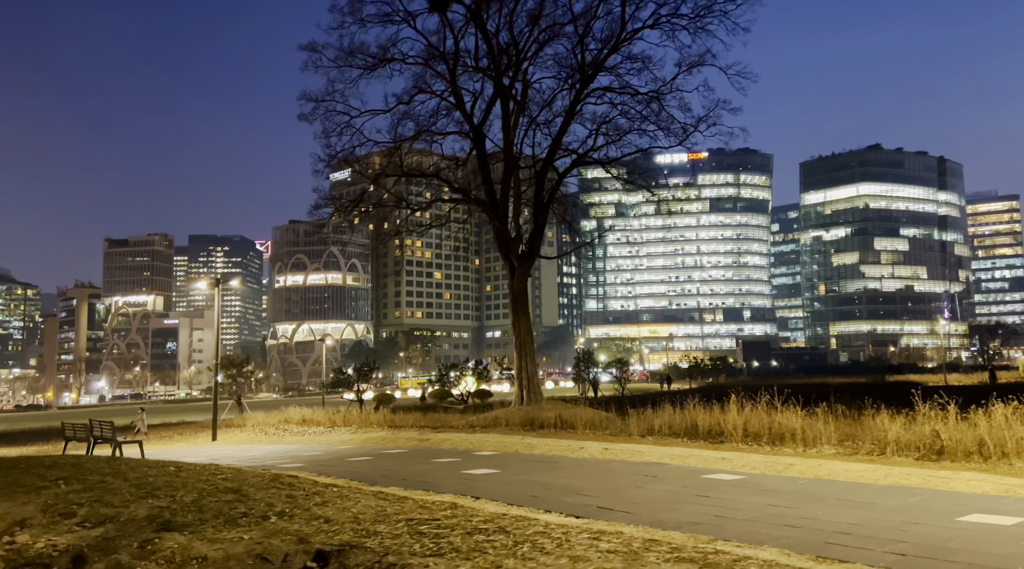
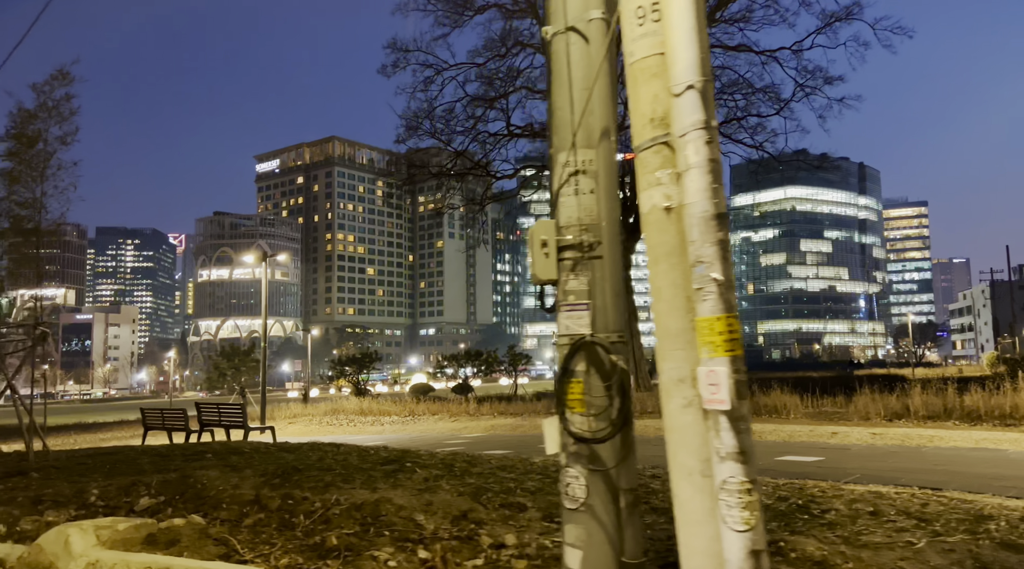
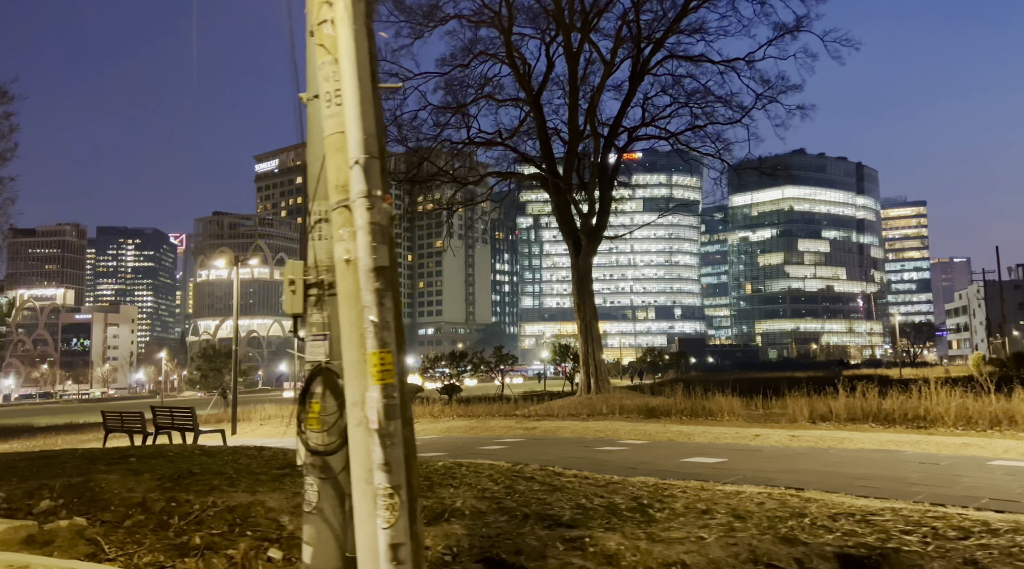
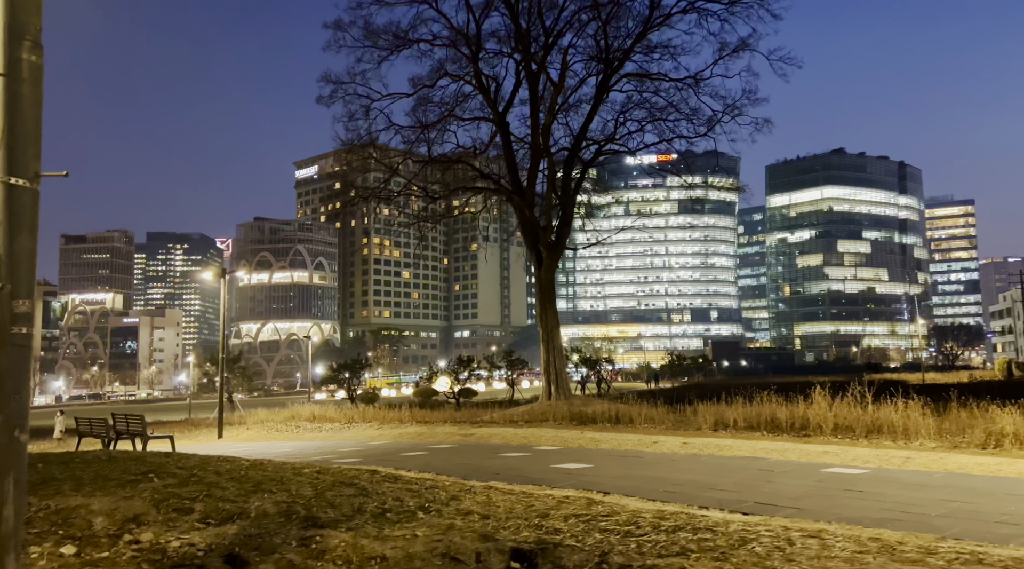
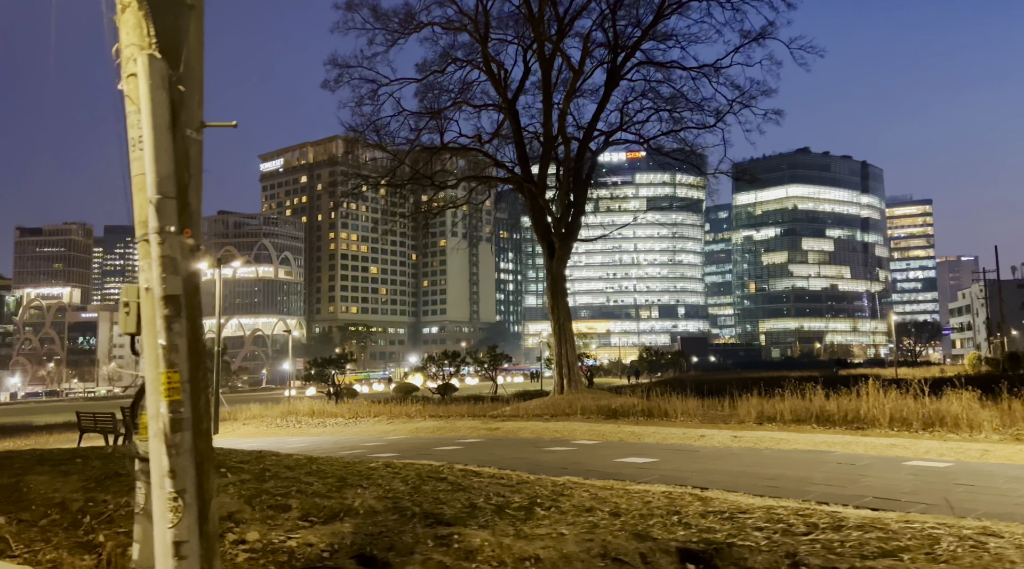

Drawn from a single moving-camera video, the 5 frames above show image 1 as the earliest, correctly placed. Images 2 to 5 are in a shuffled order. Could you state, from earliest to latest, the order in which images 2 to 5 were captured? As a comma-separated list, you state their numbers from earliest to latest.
4, 5, 3, 2
